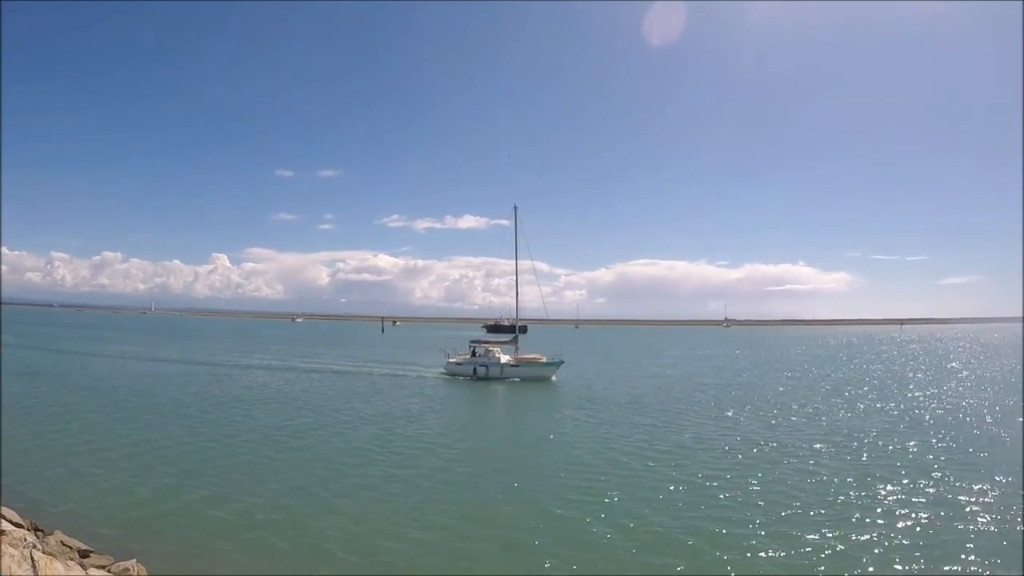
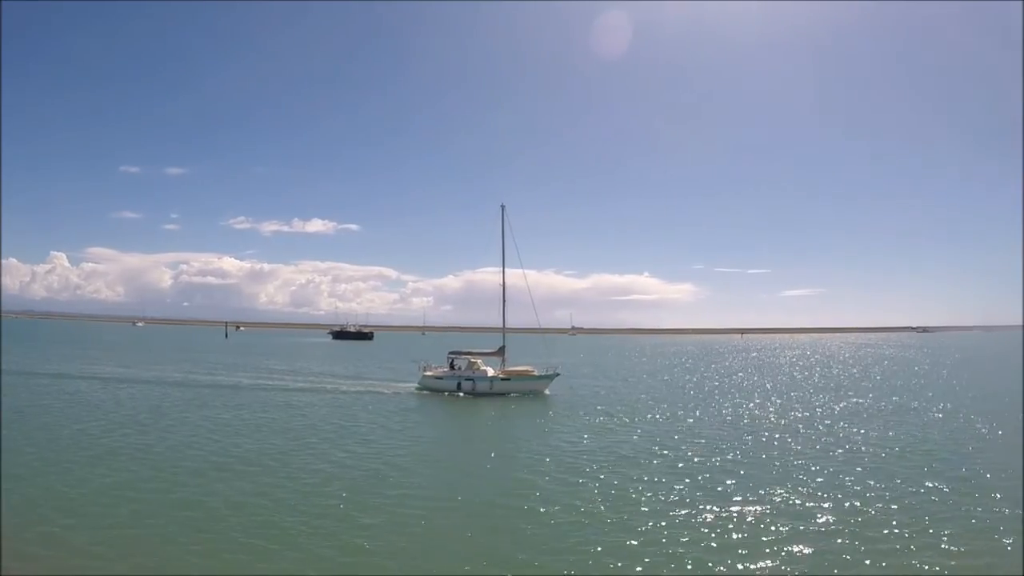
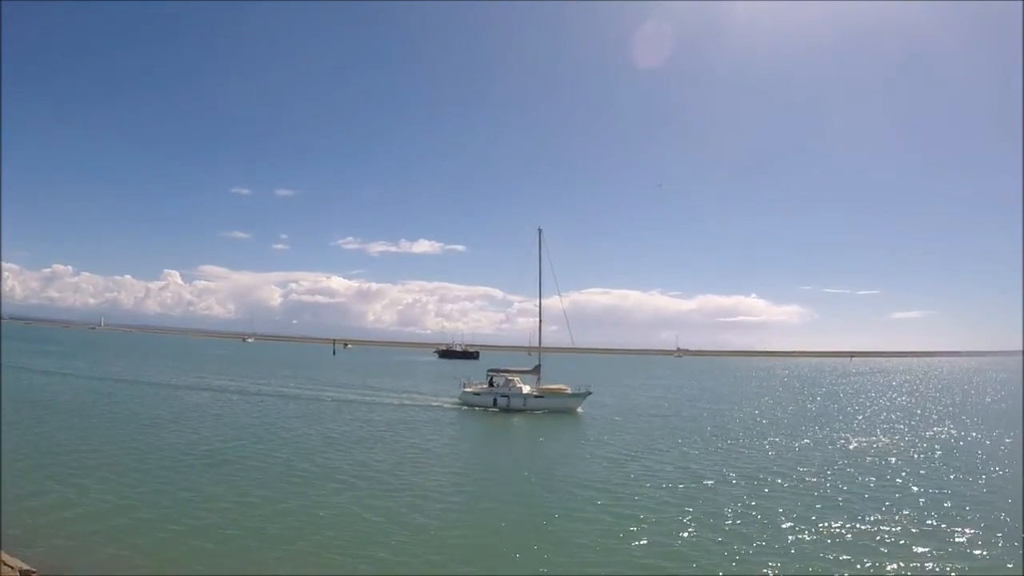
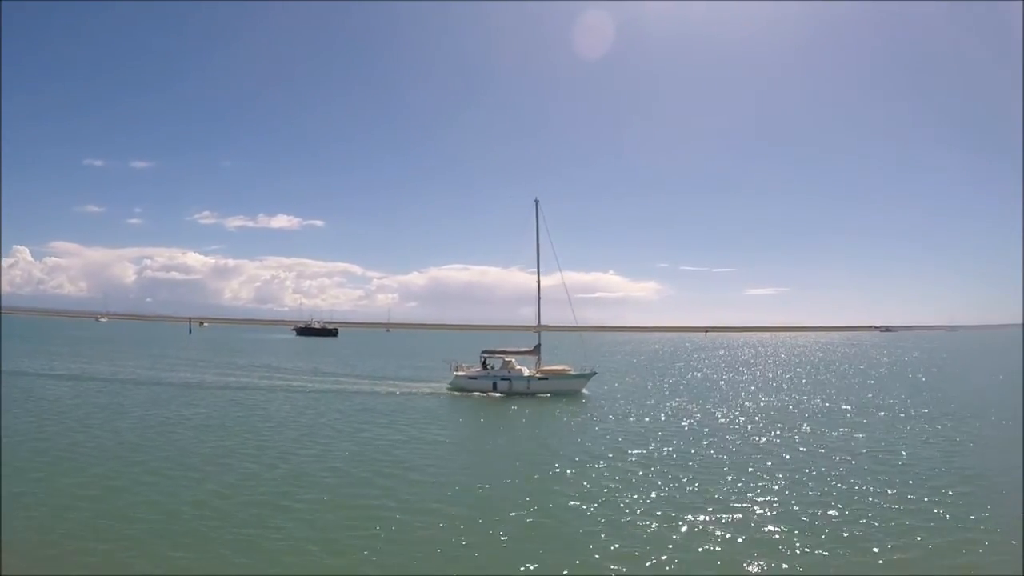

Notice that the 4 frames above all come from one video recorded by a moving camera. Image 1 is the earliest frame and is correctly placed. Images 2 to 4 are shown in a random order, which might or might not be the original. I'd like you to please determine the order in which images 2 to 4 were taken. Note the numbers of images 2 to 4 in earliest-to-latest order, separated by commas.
3, 2, 4
